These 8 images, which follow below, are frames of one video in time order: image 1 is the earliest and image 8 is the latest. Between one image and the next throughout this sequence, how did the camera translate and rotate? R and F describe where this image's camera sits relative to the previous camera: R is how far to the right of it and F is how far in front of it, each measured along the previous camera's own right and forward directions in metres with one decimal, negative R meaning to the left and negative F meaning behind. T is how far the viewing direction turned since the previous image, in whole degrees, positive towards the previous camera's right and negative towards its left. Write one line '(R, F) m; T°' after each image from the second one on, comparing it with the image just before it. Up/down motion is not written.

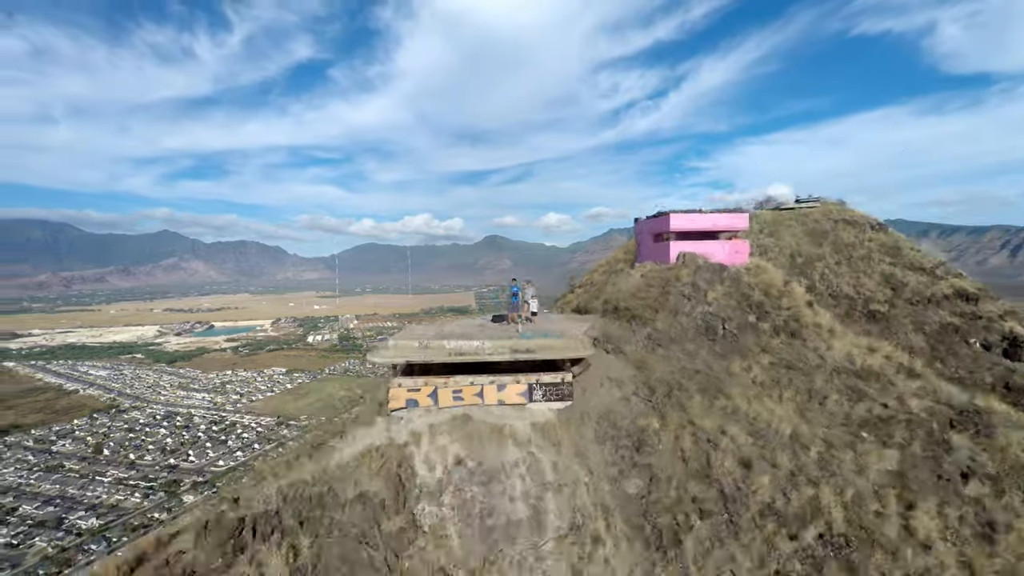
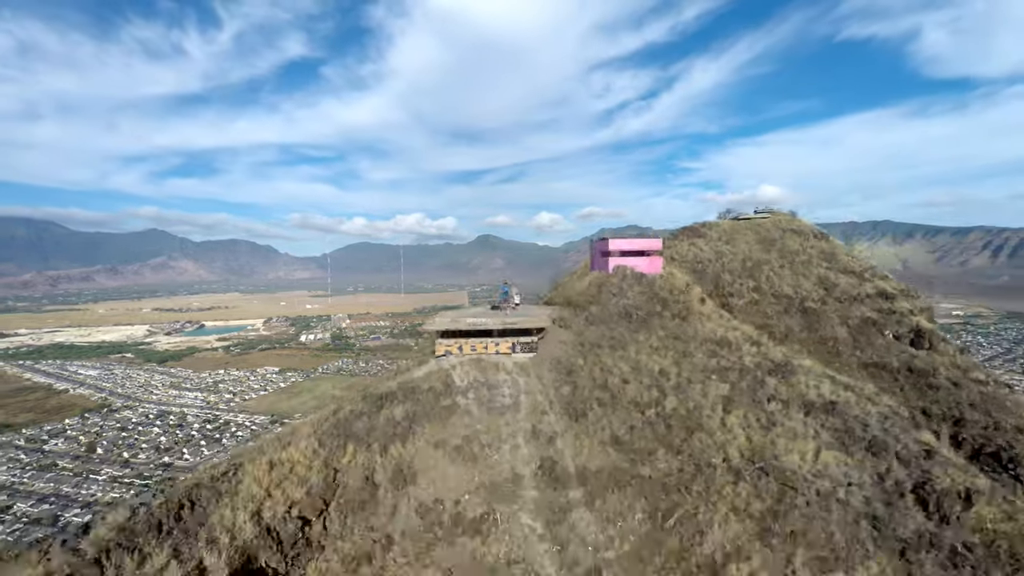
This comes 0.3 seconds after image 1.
(0.0, -1.4) m; +1°
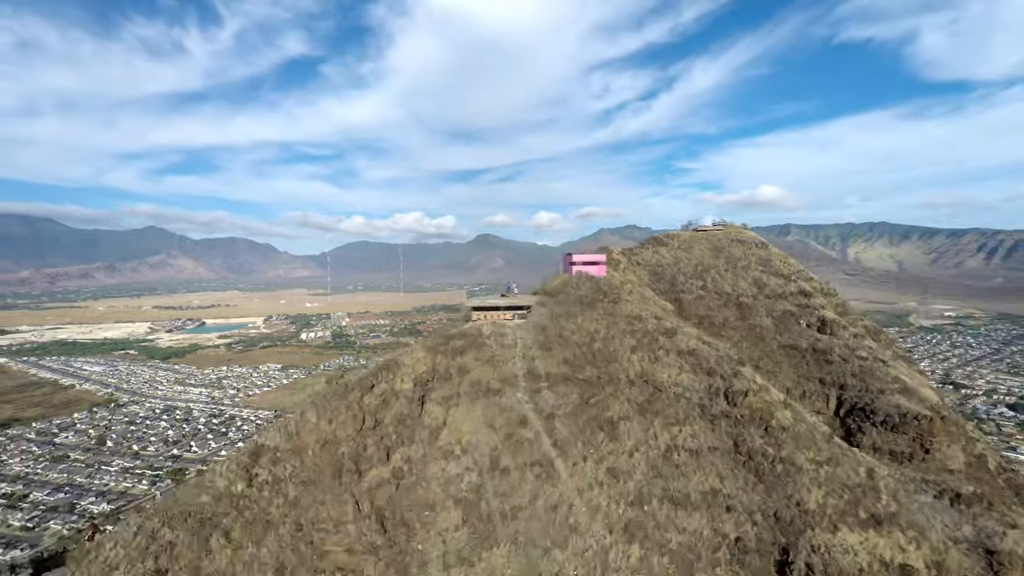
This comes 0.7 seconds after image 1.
(0.0, -2.6) m; 0°
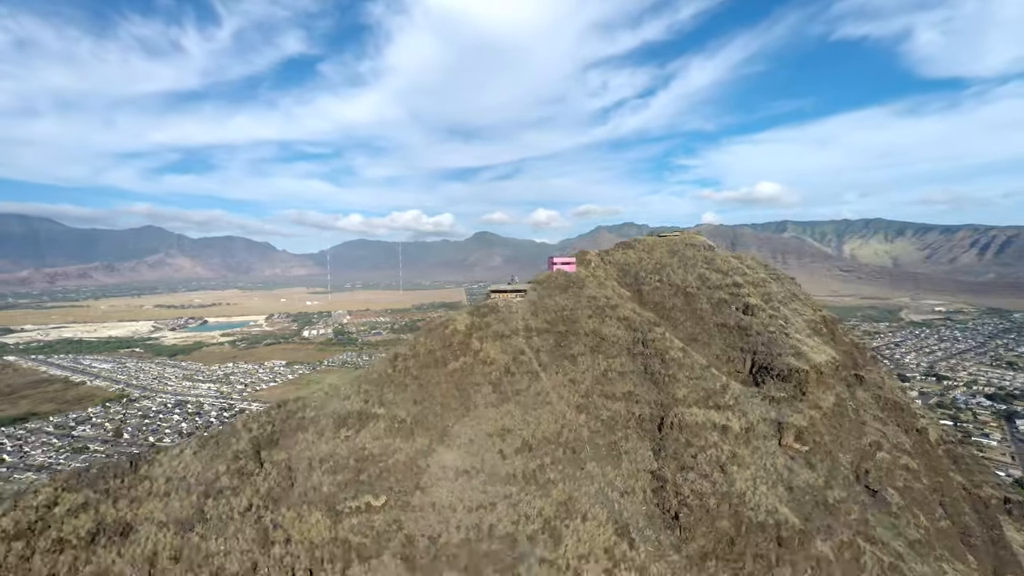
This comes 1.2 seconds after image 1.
(-0.1, -3.8) m; 0°
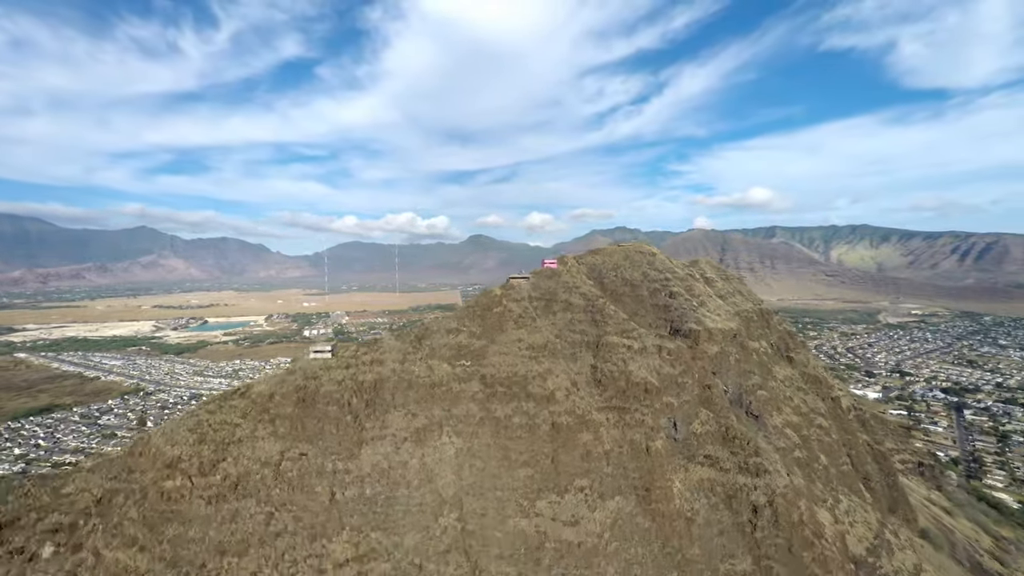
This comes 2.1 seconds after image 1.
(-0.6, -7.9) m; +1°
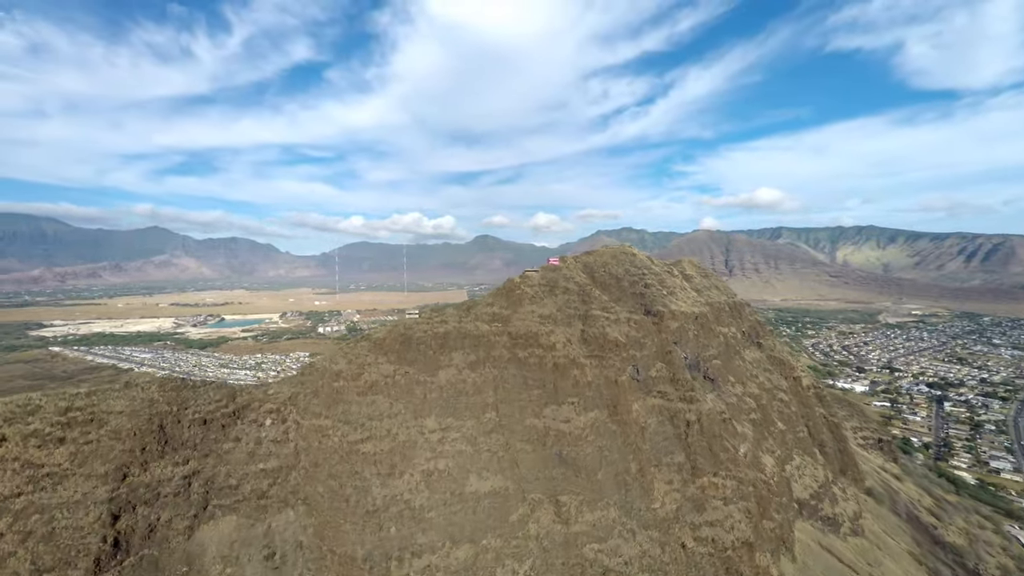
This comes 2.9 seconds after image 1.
(-0.5, -7.4) m; -1°
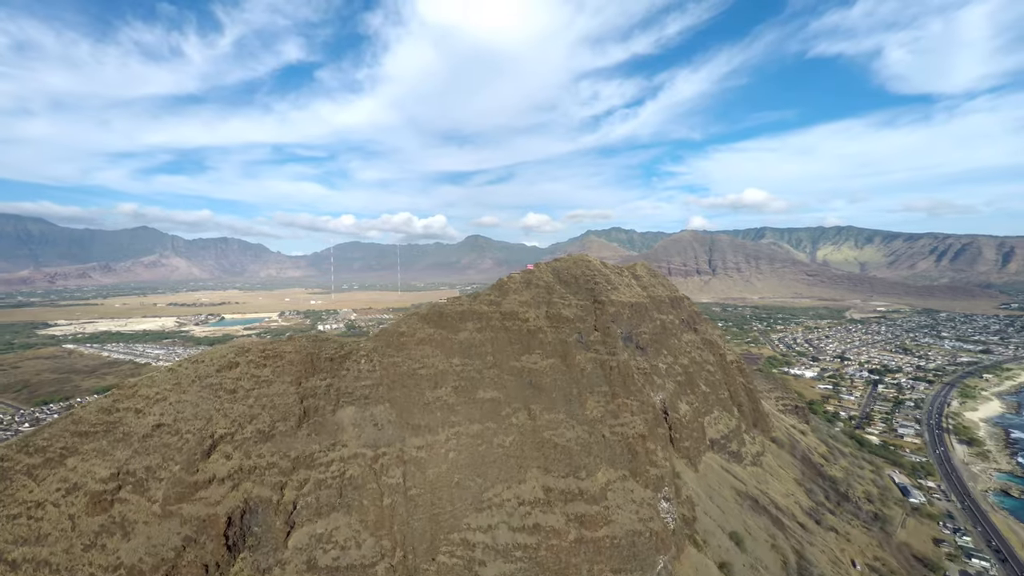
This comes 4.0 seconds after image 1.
(+0.1, -13.3) m; +1°
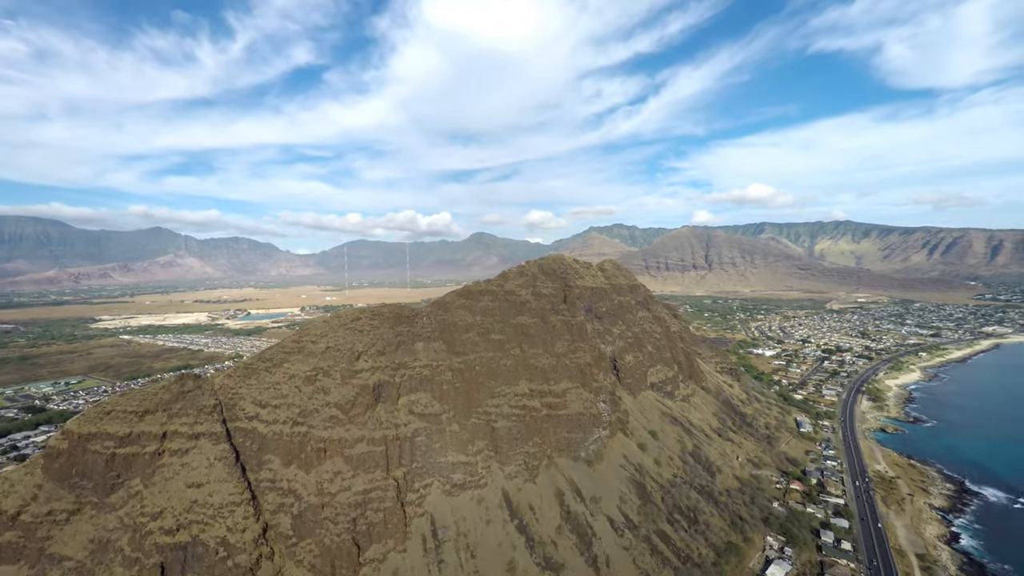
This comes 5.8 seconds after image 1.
(+0.8, -22.3) m; -1°
